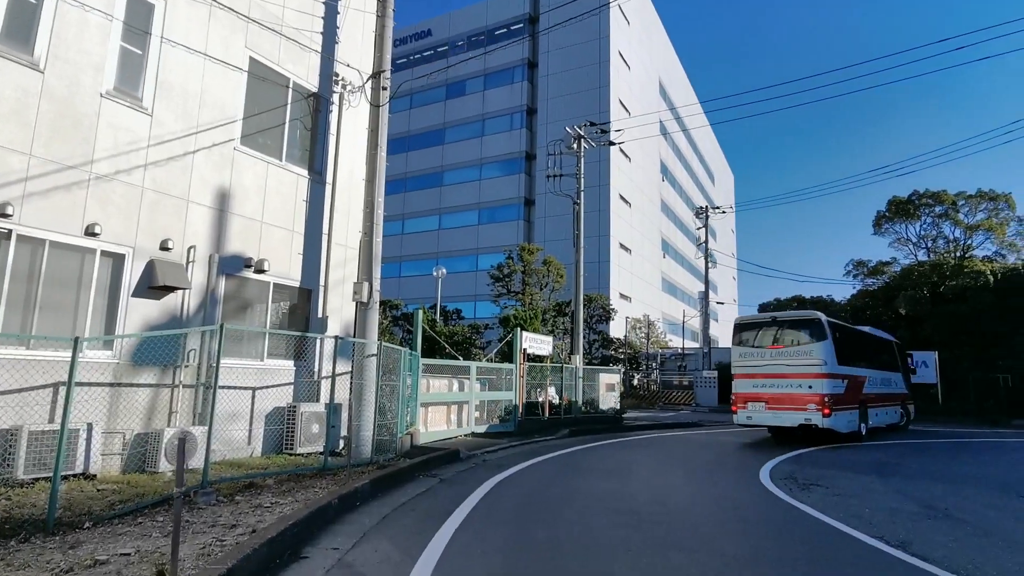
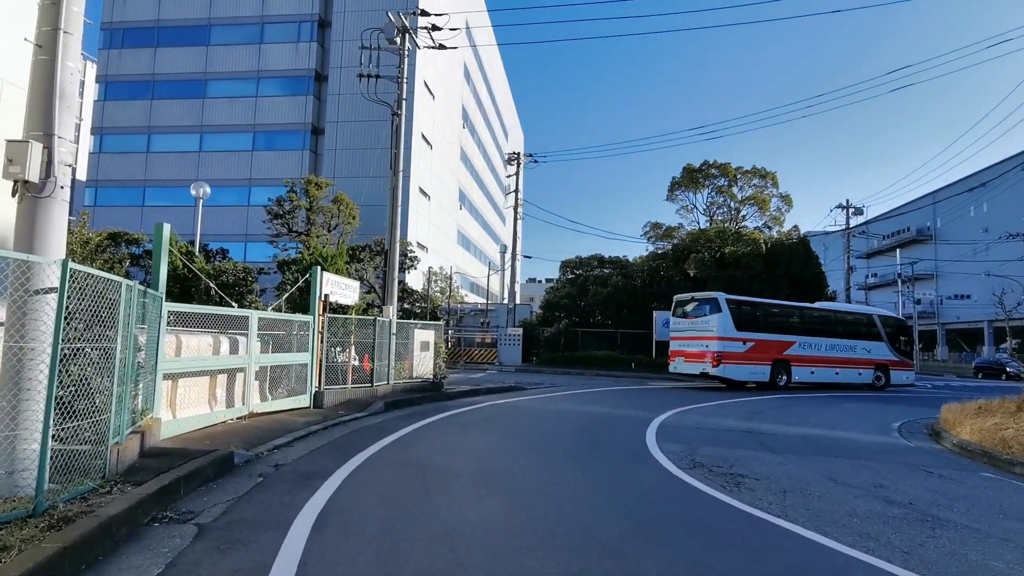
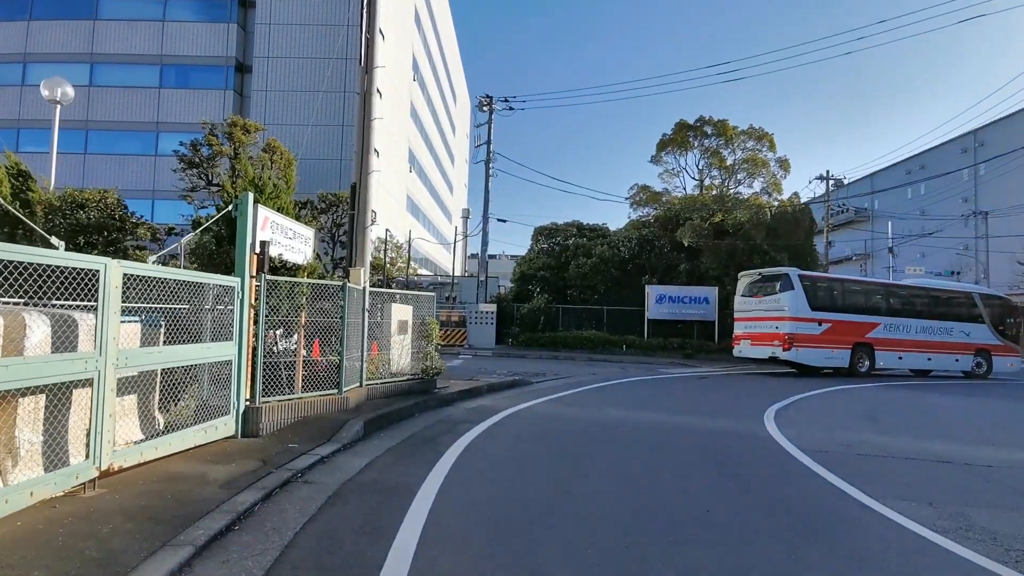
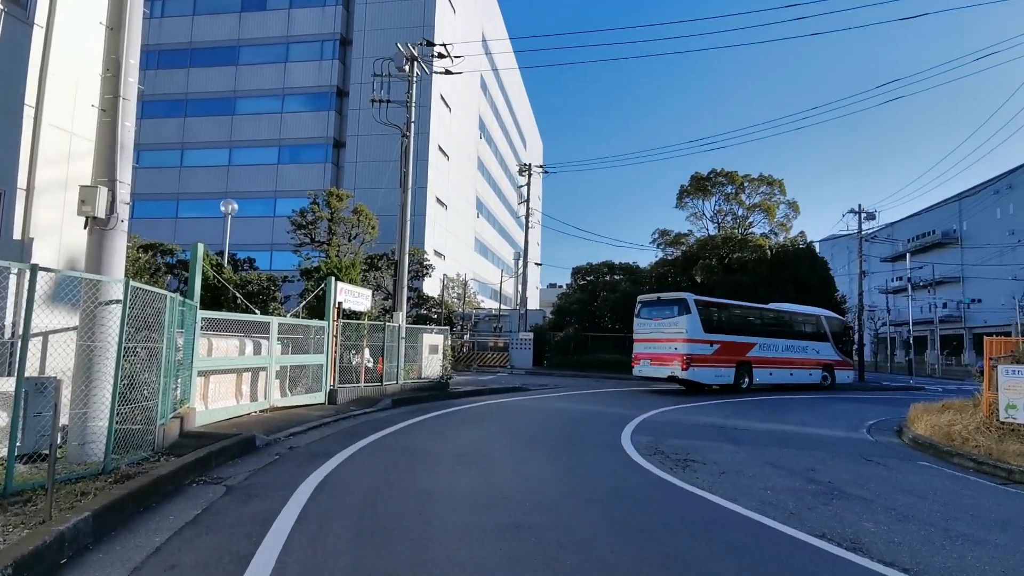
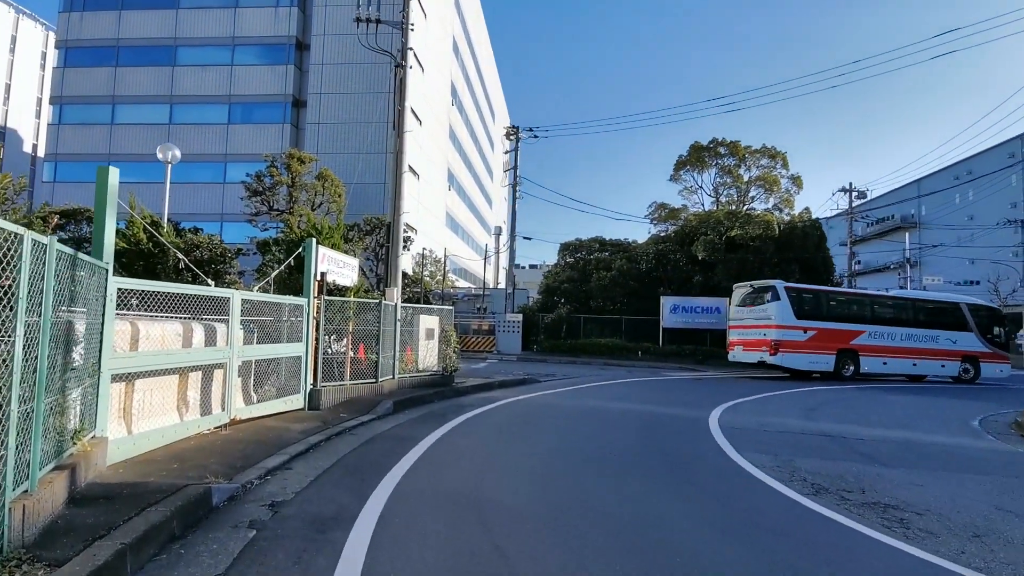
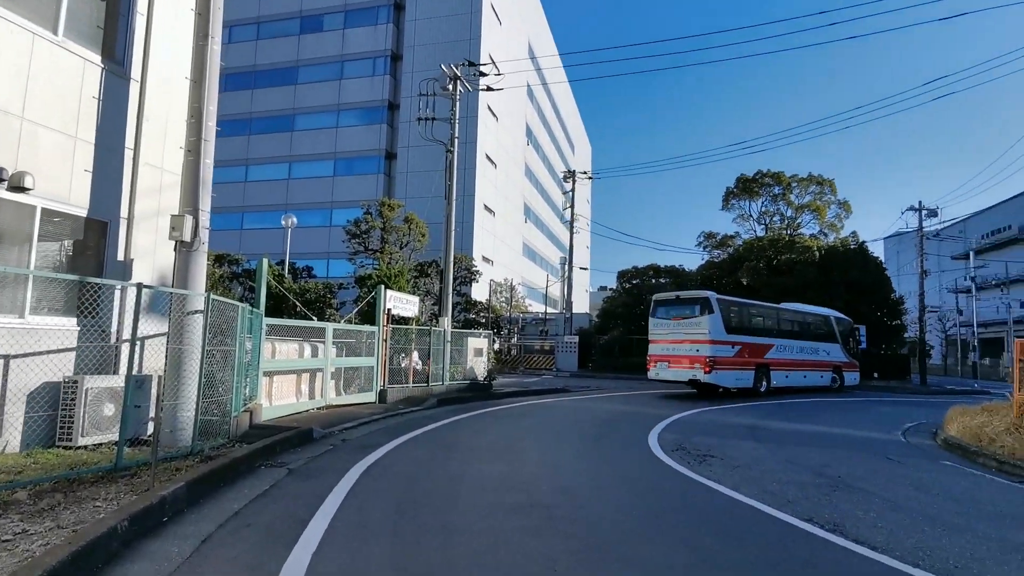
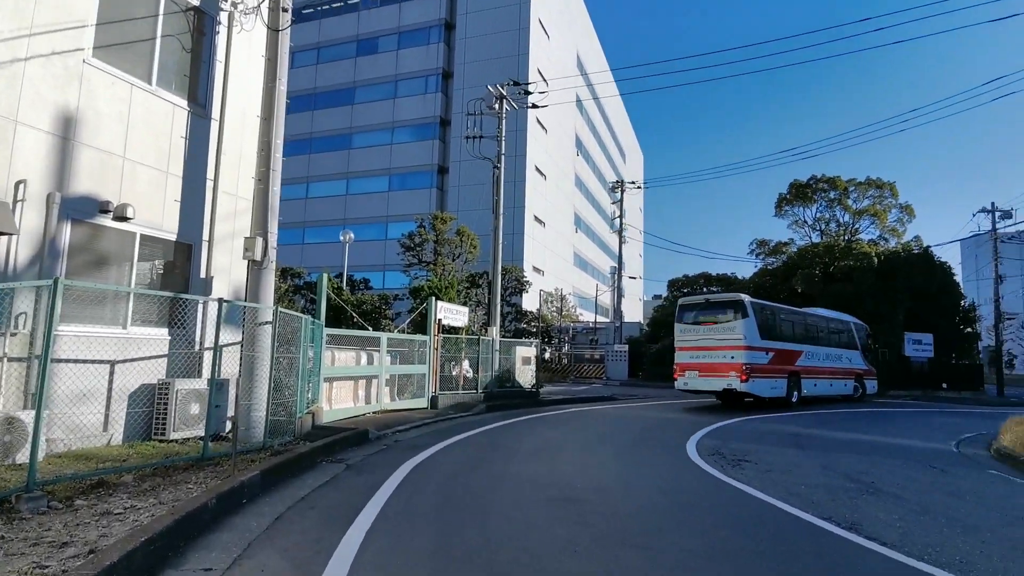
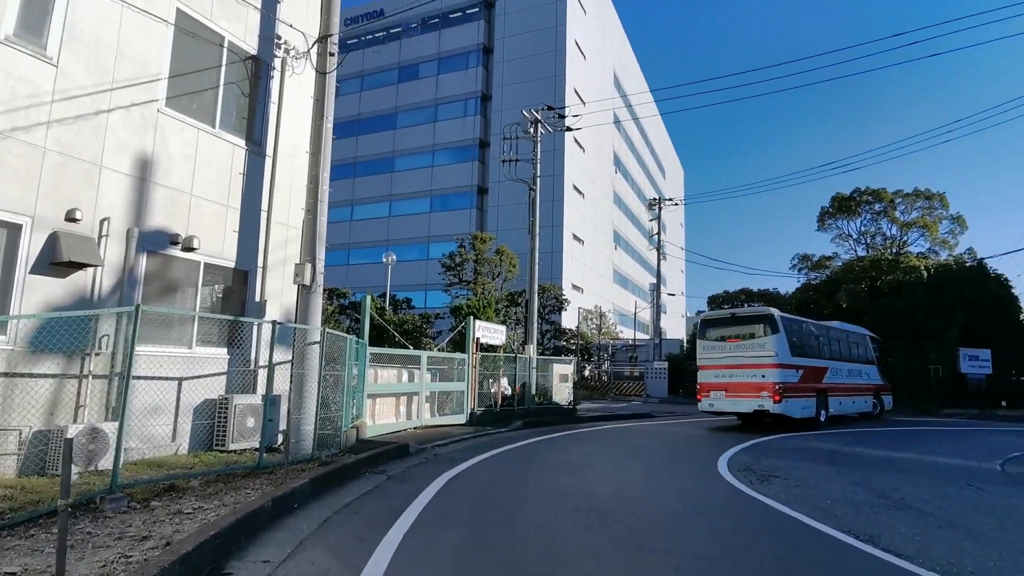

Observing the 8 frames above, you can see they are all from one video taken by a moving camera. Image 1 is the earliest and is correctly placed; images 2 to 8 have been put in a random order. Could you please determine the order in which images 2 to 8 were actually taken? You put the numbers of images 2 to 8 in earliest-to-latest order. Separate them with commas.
8, 7, 6, 4, 2, 5, 3
